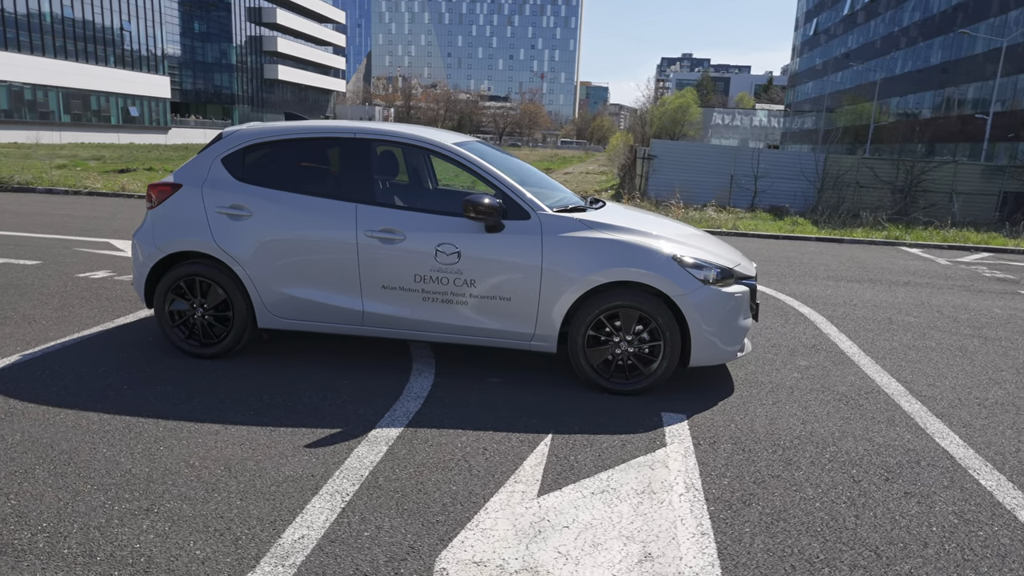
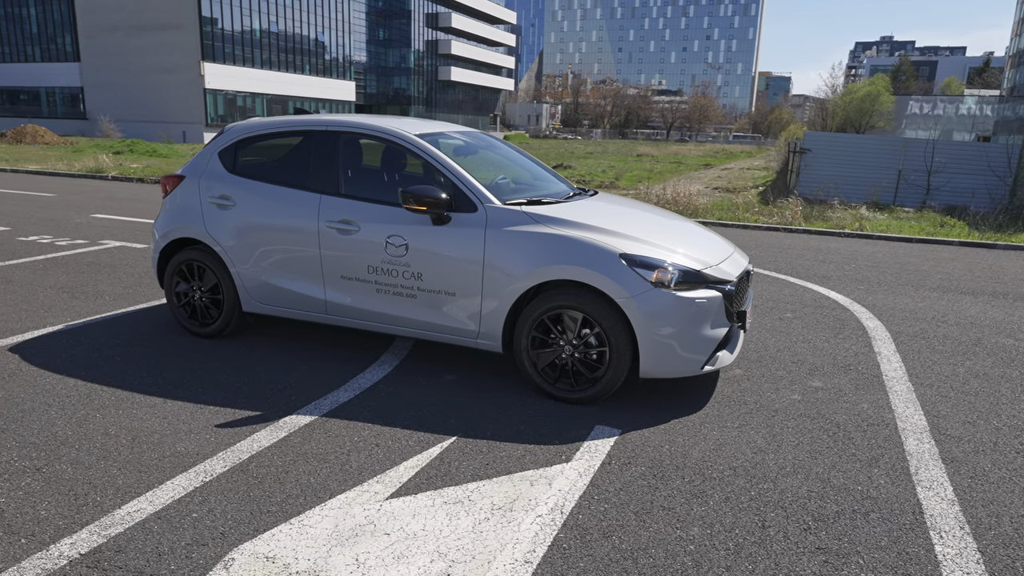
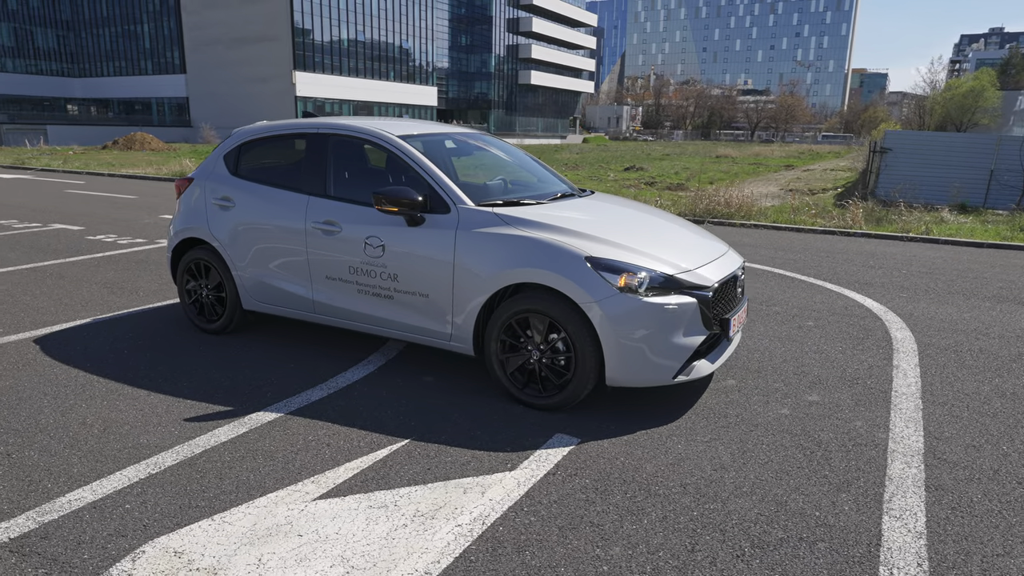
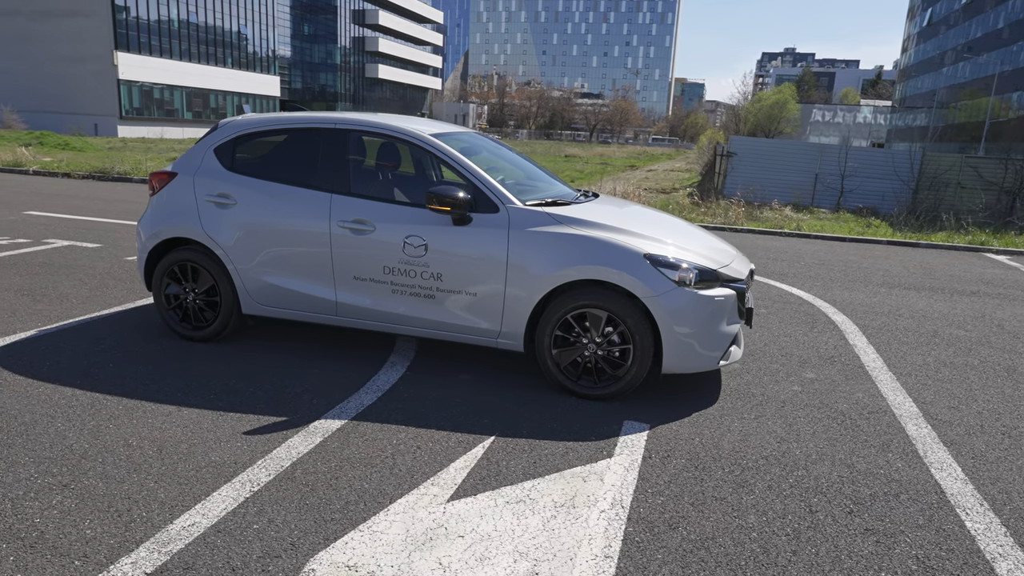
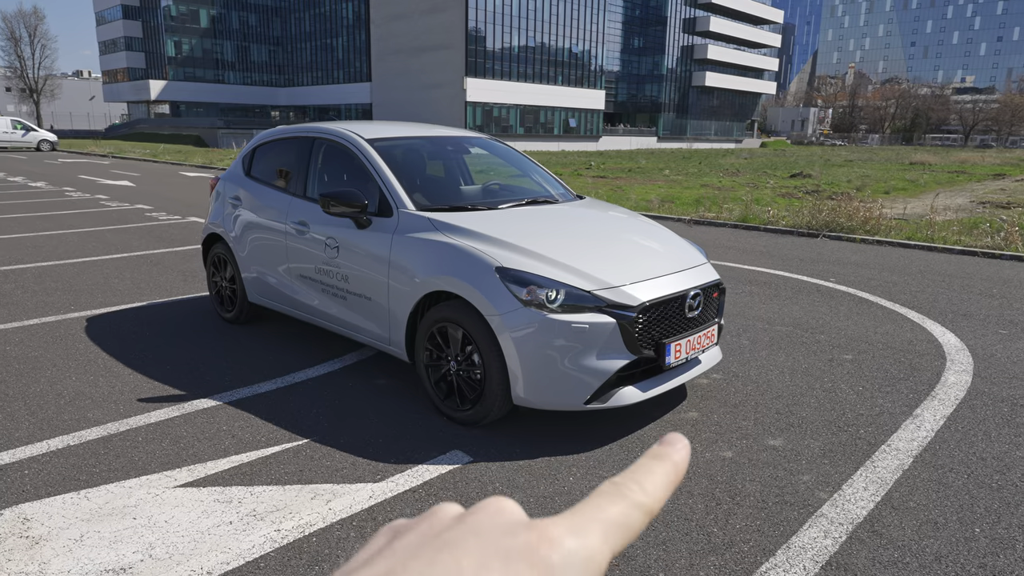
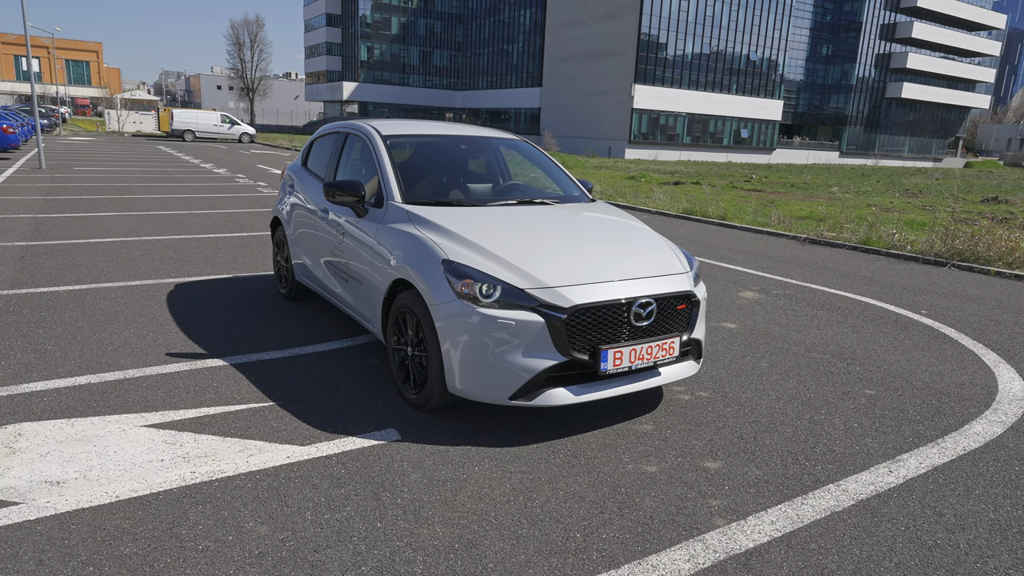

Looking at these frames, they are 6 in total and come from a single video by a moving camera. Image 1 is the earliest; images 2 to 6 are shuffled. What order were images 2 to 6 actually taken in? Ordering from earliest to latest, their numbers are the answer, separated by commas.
4, 2, 3, 5, 6
